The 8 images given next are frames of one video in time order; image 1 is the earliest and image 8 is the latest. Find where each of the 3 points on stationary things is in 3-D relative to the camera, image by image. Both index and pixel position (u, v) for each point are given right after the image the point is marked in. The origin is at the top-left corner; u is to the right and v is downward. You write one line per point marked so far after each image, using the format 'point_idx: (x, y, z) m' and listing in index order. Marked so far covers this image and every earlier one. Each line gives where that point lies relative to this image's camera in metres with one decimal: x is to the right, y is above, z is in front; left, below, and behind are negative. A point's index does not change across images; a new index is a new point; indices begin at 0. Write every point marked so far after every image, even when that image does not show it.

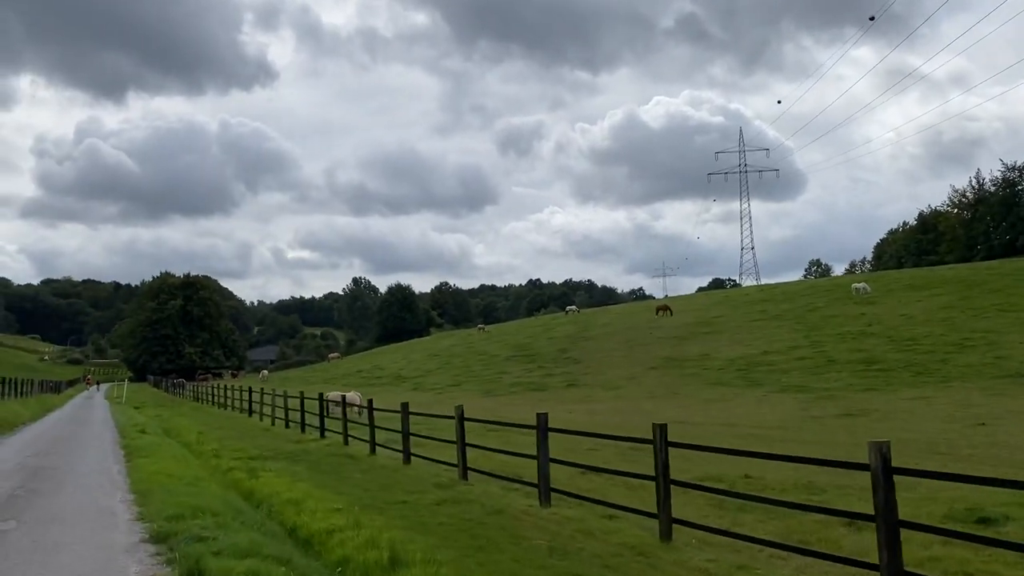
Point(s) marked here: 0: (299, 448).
0: (-3.9, -3.0, +16.4) m
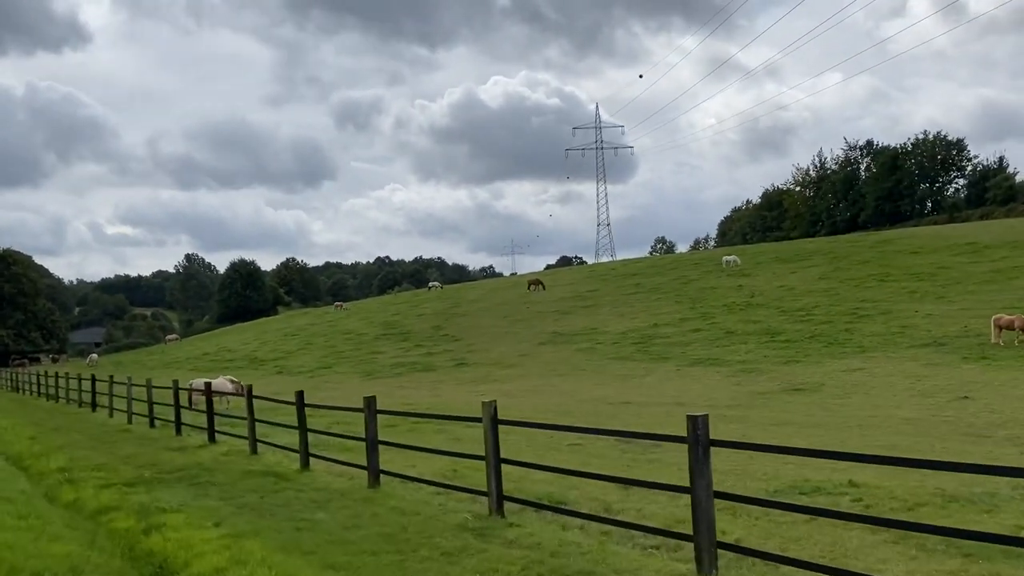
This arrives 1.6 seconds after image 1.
0: (-4.2, -2.3, +11.7) m
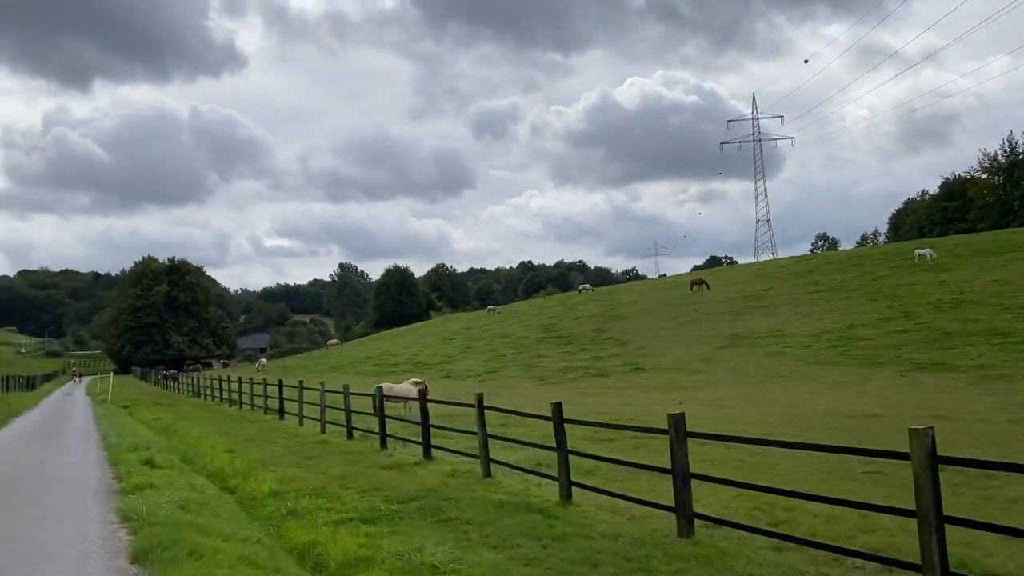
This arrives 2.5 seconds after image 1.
0: (-1.0, -2.2, +9.7) m
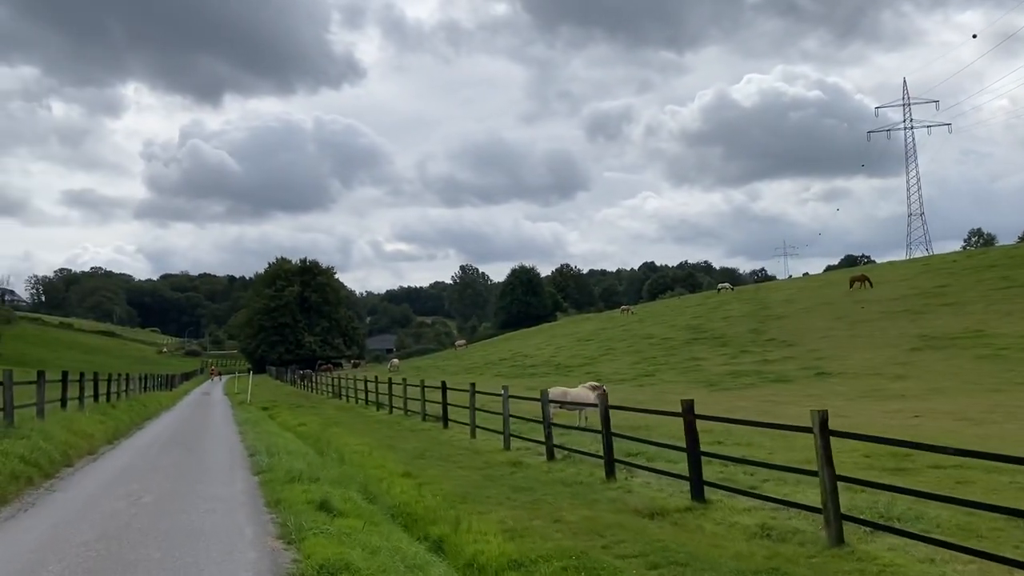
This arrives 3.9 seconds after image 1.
0: (+1.7, -1.9, +6.0) m
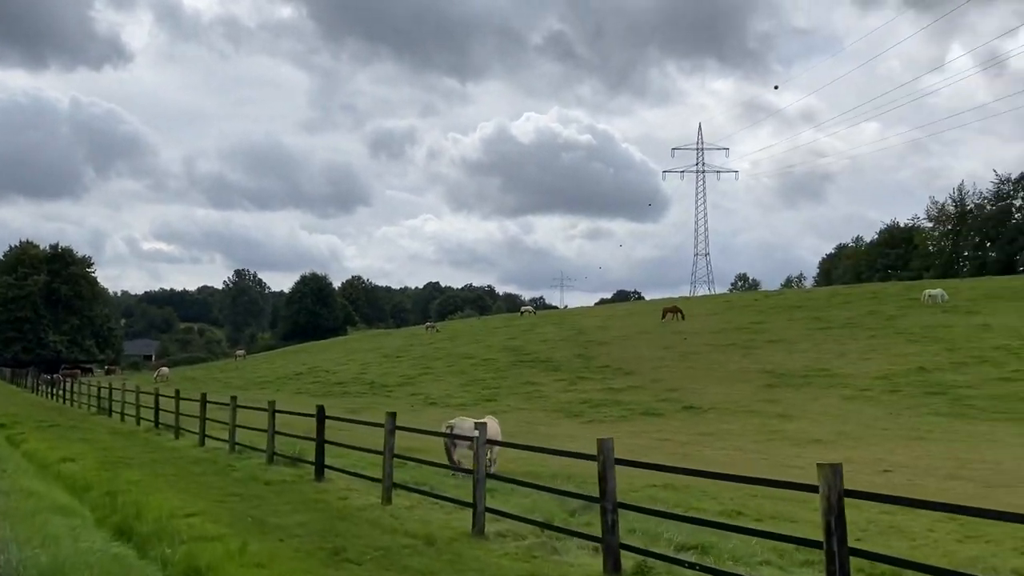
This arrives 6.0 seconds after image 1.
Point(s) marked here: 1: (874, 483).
0: (+3.4, -1.6, +0.8) m
1: (+6.7, -3.6, +16.3) m
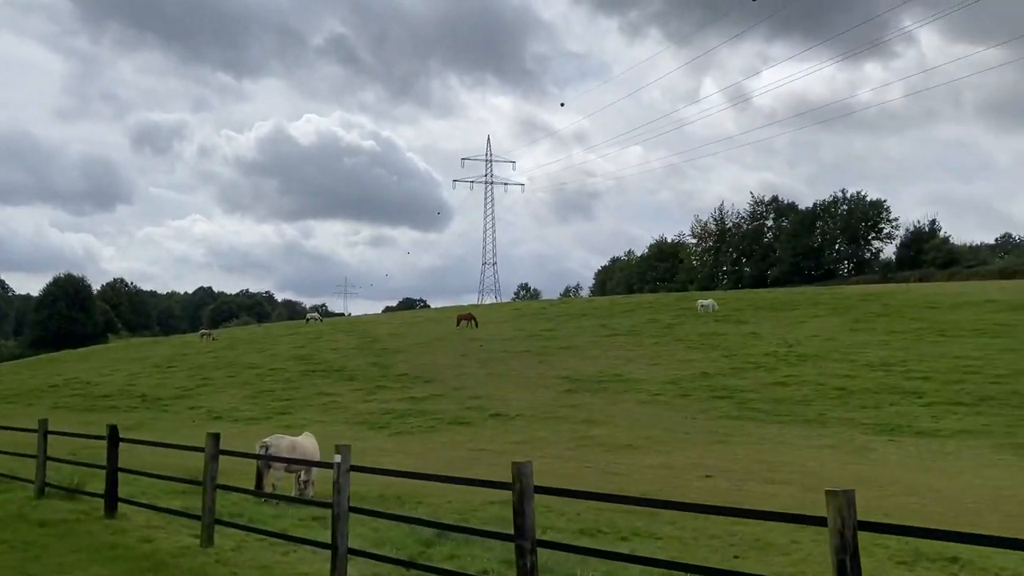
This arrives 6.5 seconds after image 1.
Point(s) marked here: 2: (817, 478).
0: (+4.1, -1.6, +0.5) m
1: (+3.5, -3.7, +16.2) m
2: (+5.9, -3.7, +17.3) m
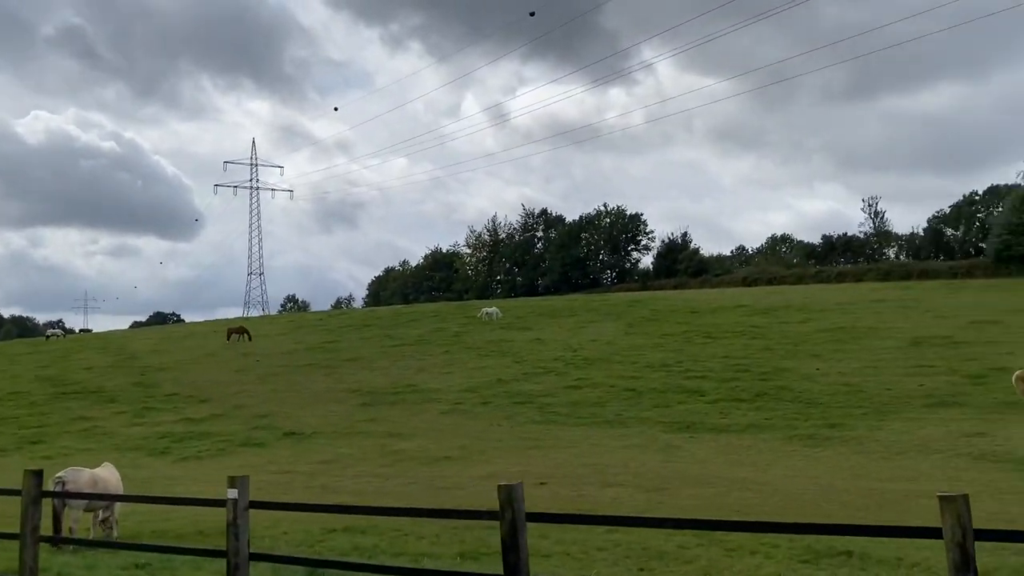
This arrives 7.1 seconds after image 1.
0: (+5.2, -1.4, +0.7) m
1: (+0.5, -3.7, +15.7) m
2: (+2.6, -3.8, +17.3) m
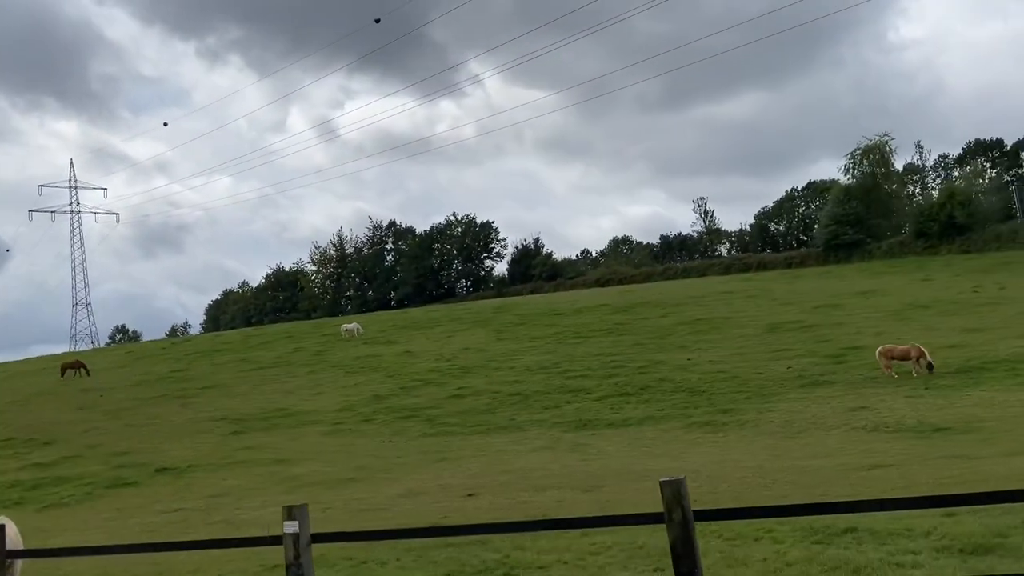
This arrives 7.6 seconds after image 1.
0: (+6.5, -0.8, +1.0) m
1: (-0.6, -3.7, +14.9) m
2: (+1.2, -3.7, +16.9) m
